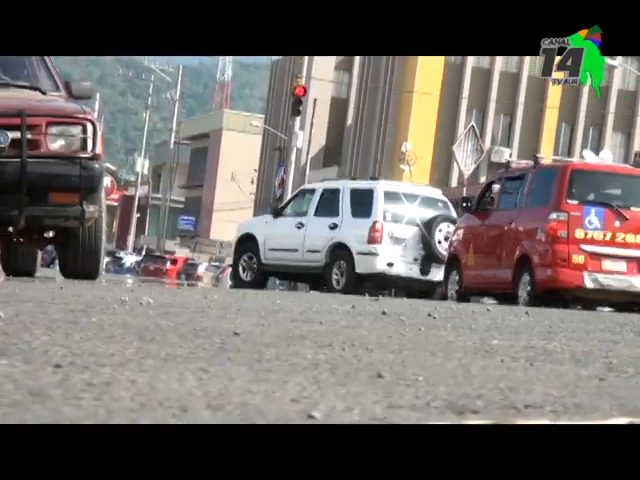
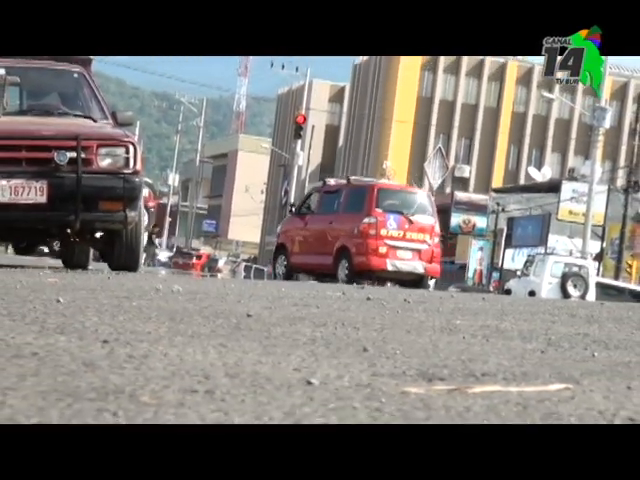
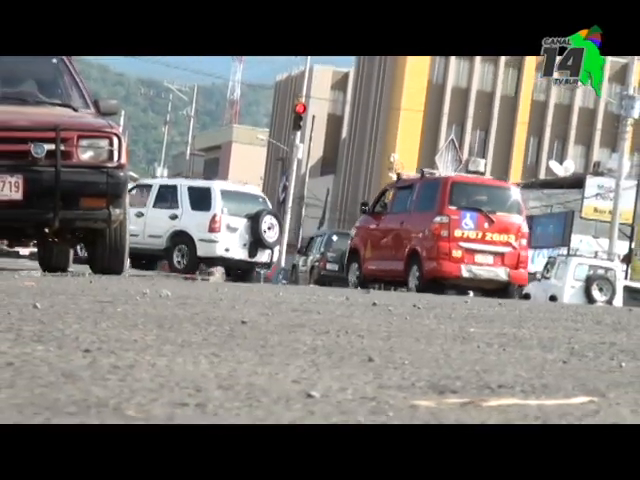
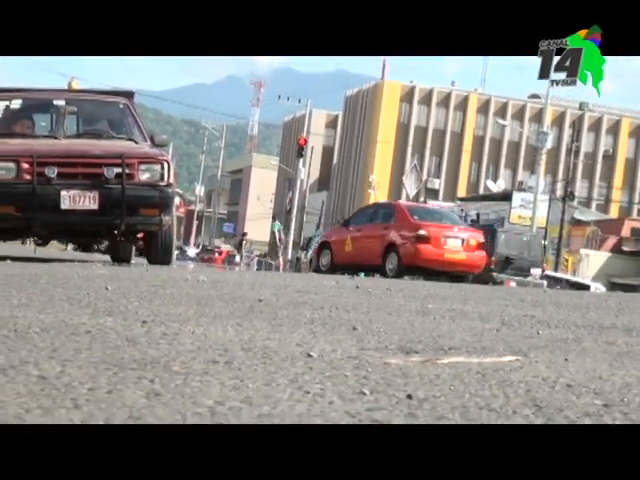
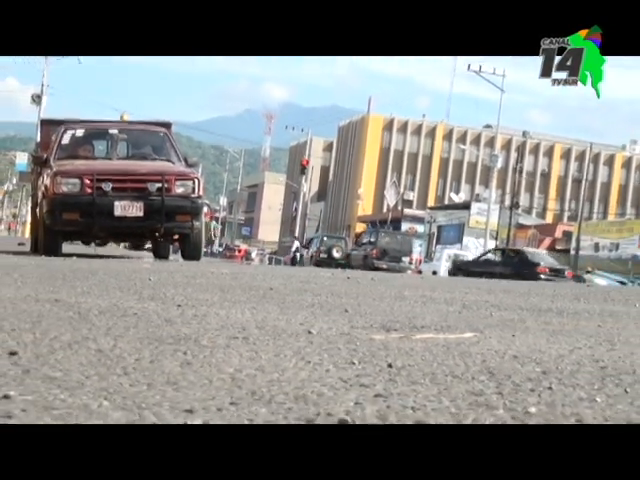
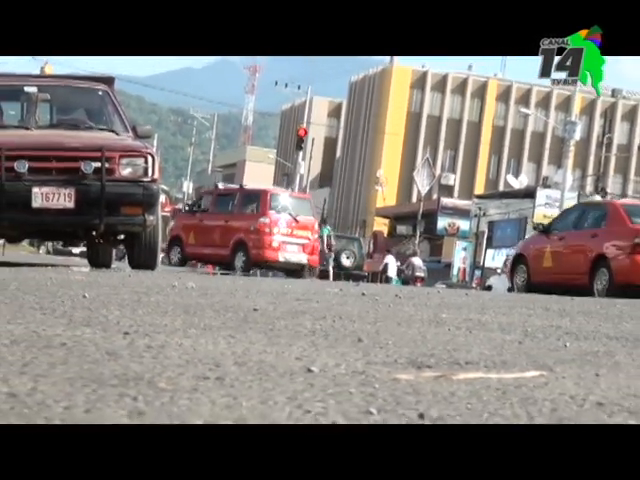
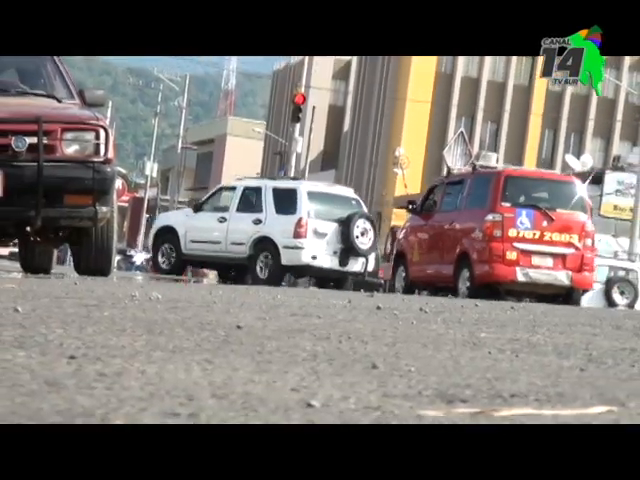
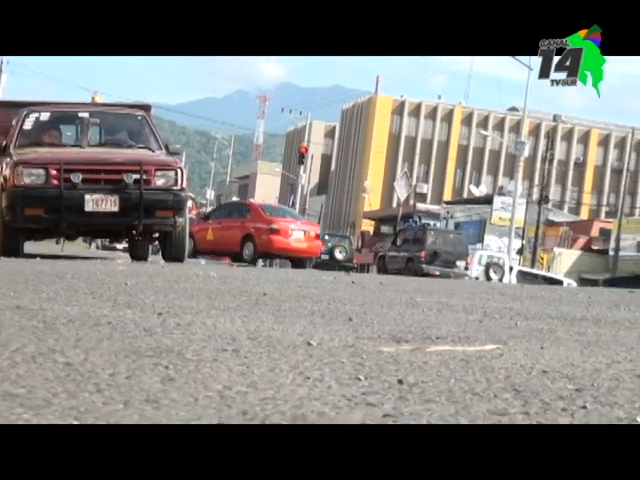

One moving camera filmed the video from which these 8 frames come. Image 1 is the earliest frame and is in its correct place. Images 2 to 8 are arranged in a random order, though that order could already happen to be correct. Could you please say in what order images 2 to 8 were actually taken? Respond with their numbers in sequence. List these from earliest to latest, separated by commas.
7, 3, 2, 6, 4, 8, 5
